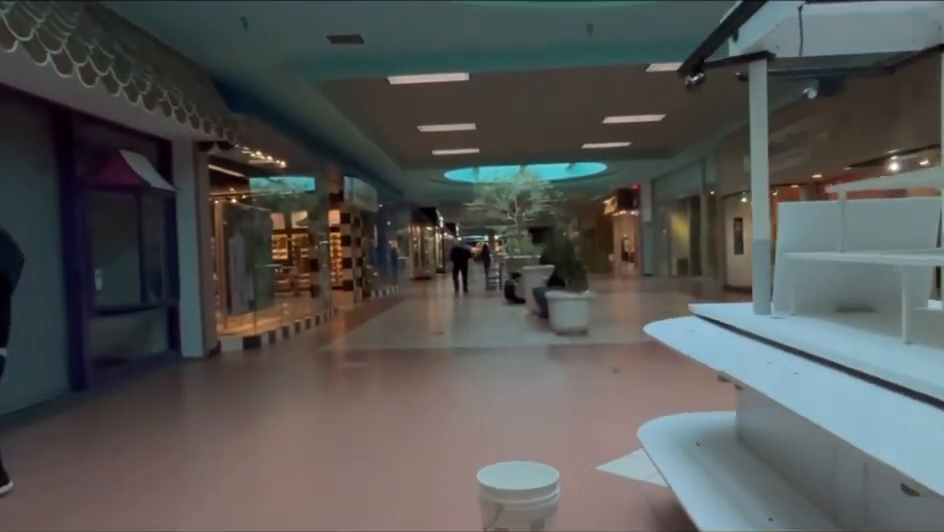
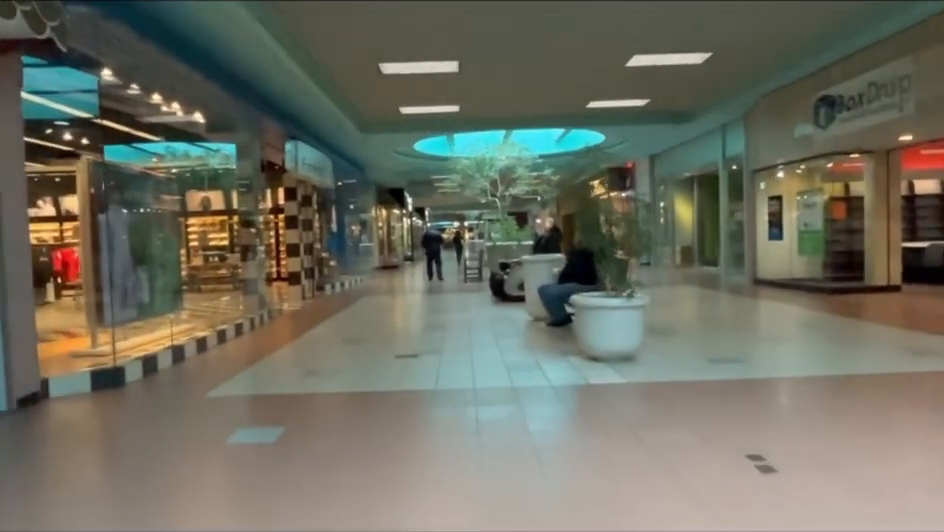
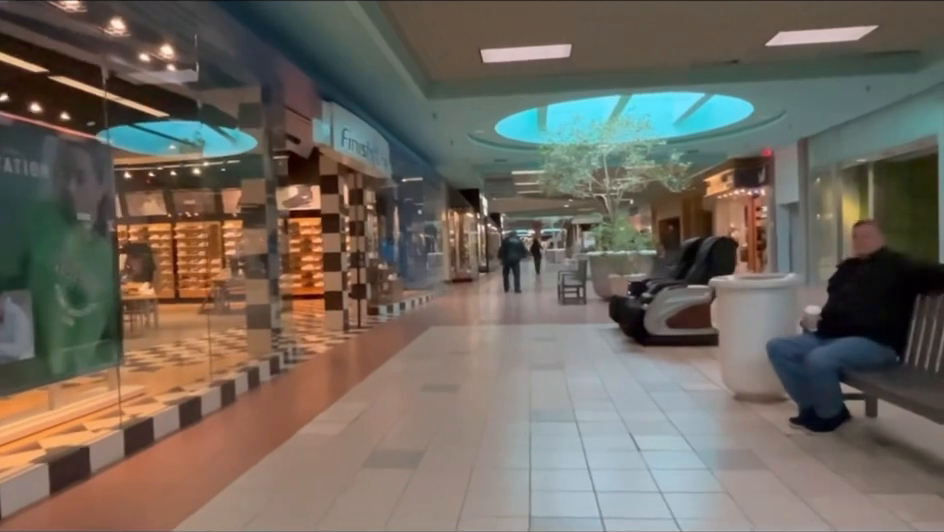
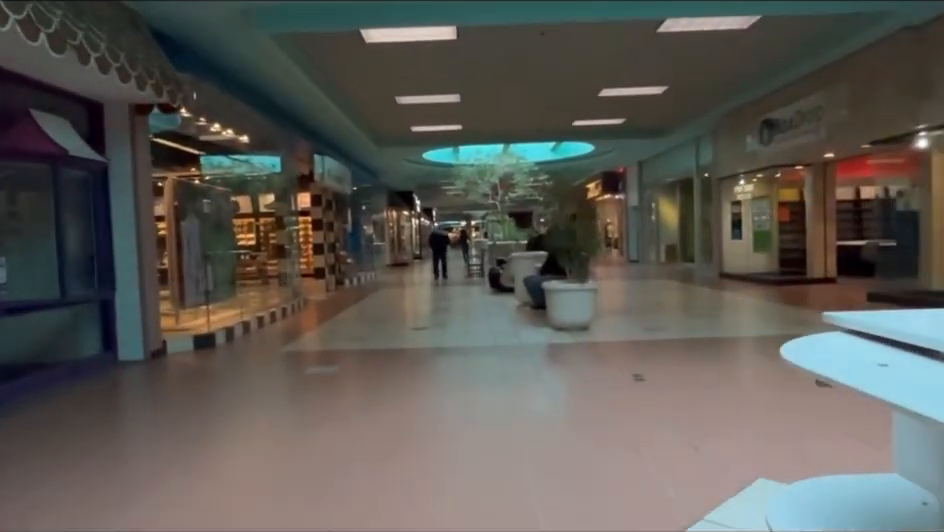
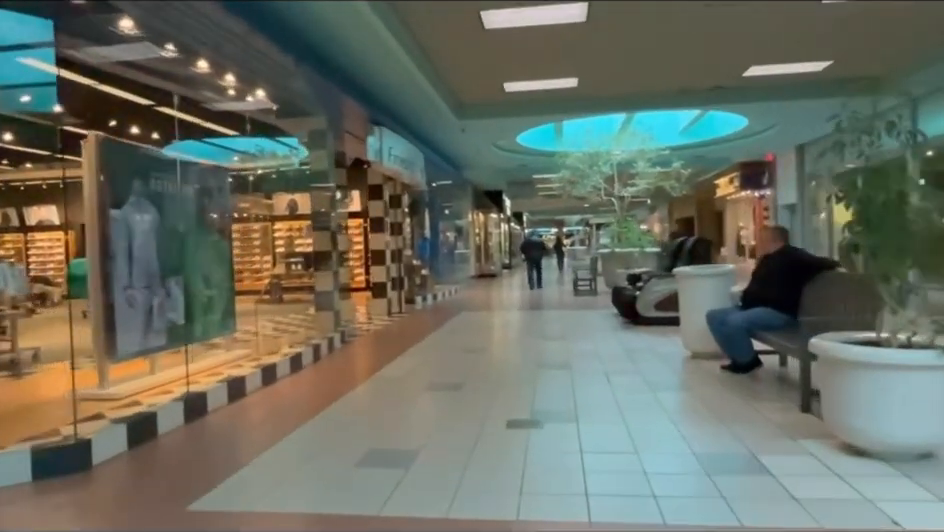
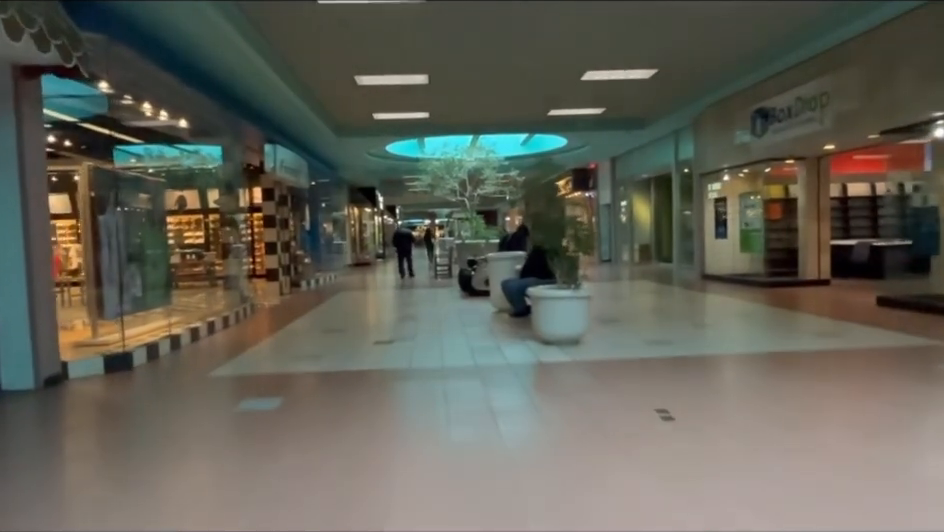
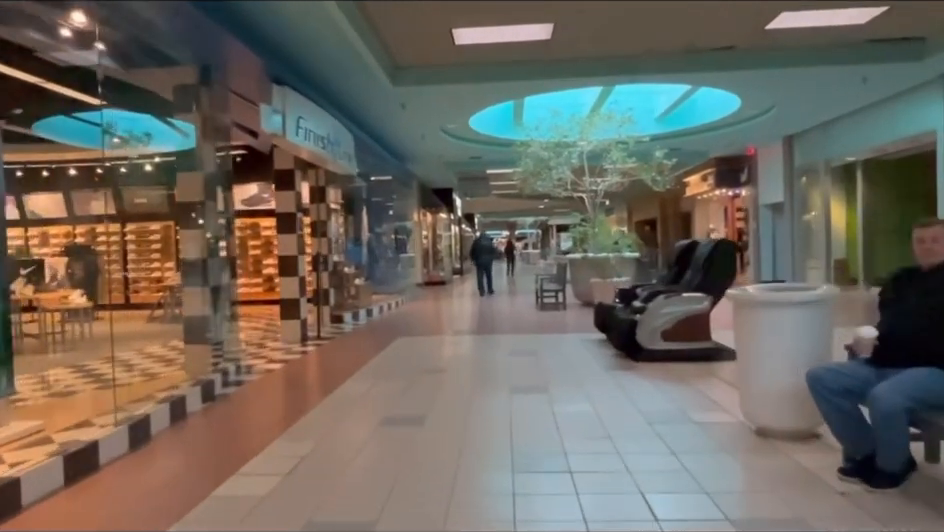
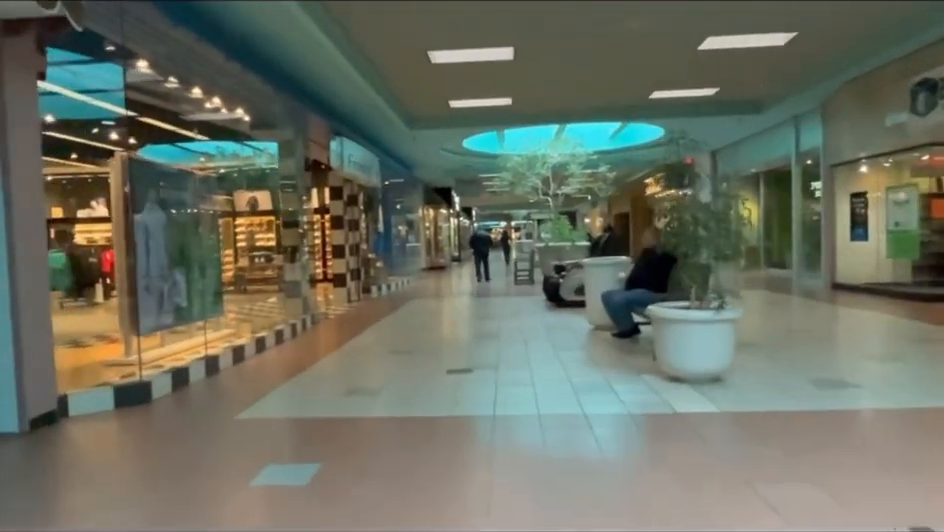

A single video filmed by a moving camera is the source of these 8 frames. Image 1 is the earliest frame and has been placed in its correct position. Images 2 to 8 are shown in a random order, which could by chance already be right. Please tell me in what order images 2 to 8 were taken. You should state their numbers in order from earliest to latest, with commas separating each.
4, 6, 2, 8, 5, 3, 7
